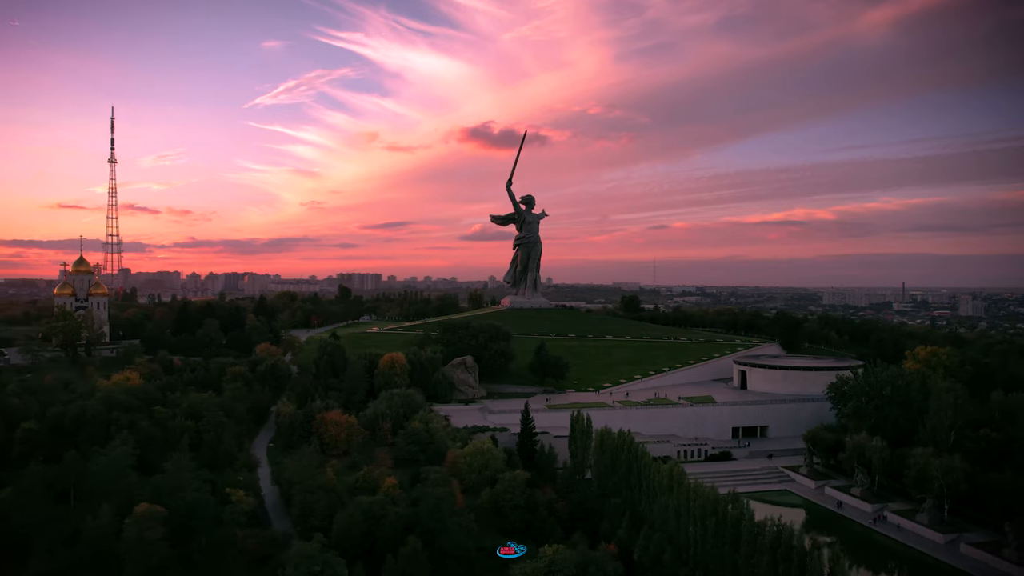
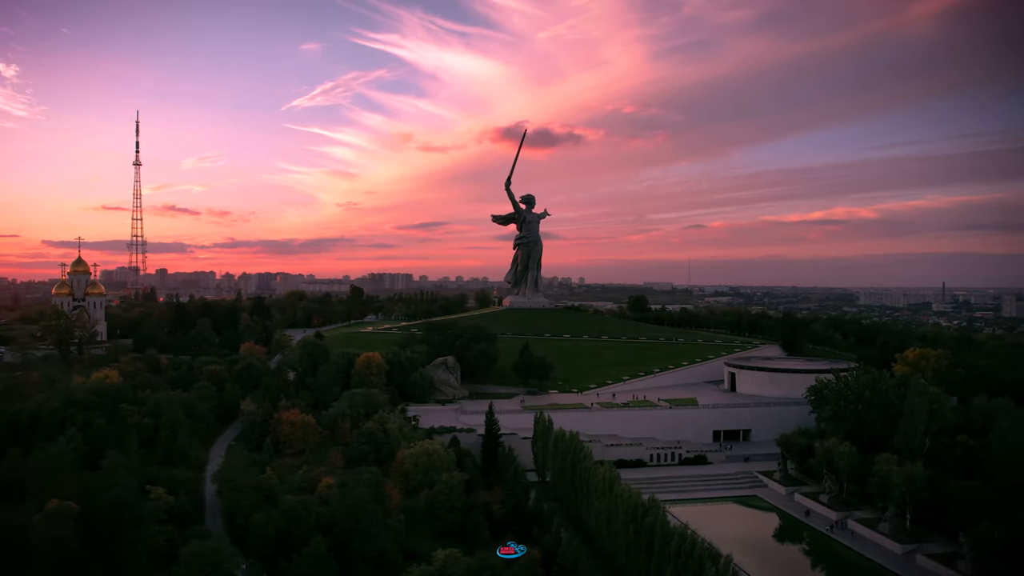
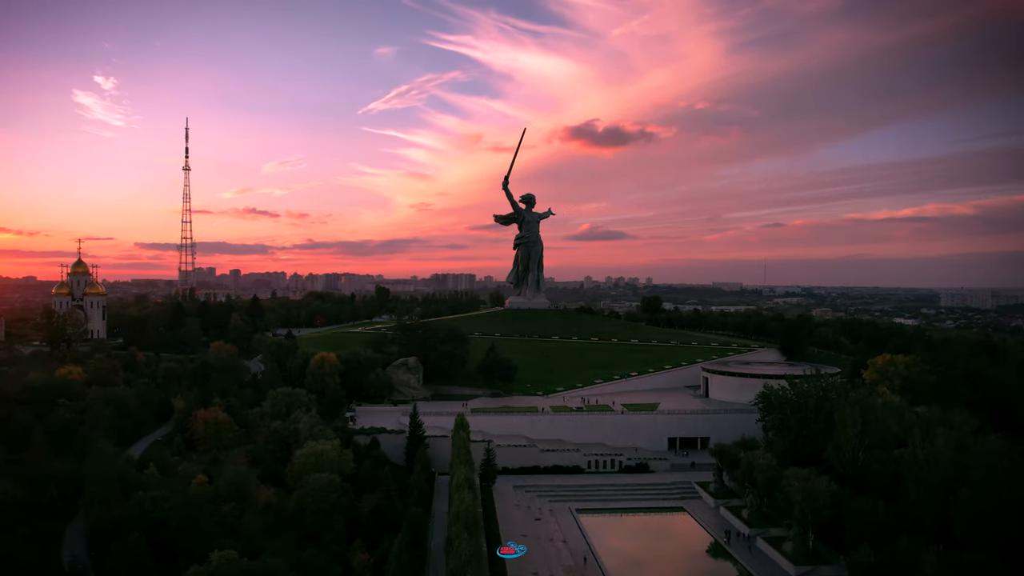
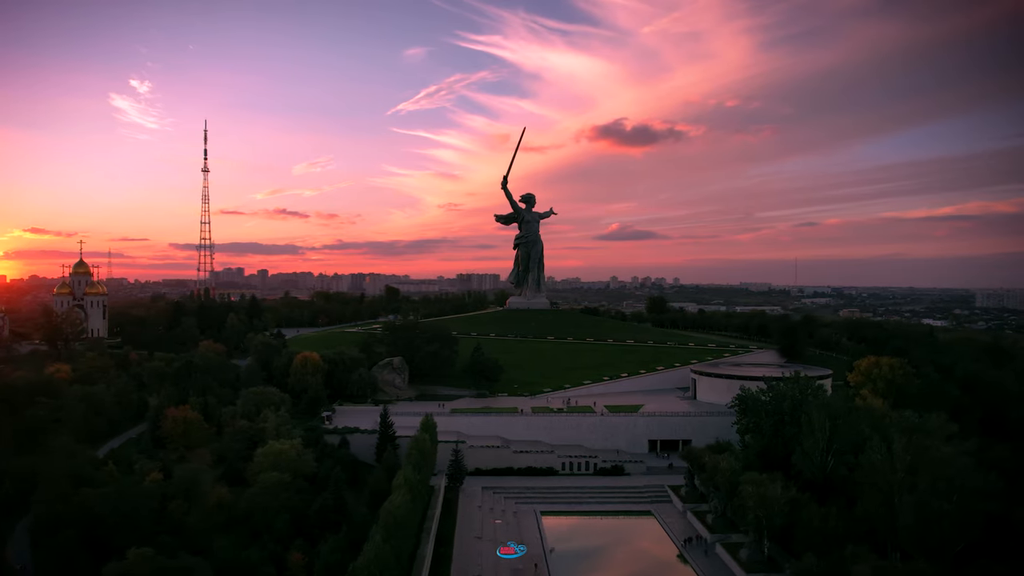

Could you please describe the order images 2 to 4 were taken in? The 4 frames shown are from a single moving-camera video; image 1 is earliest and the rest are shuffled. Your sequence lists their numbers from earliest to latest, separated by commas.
2, 3, 4
